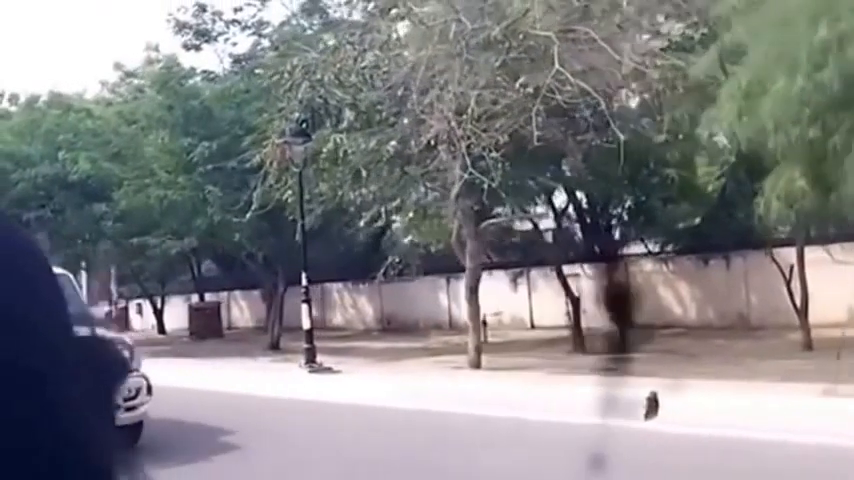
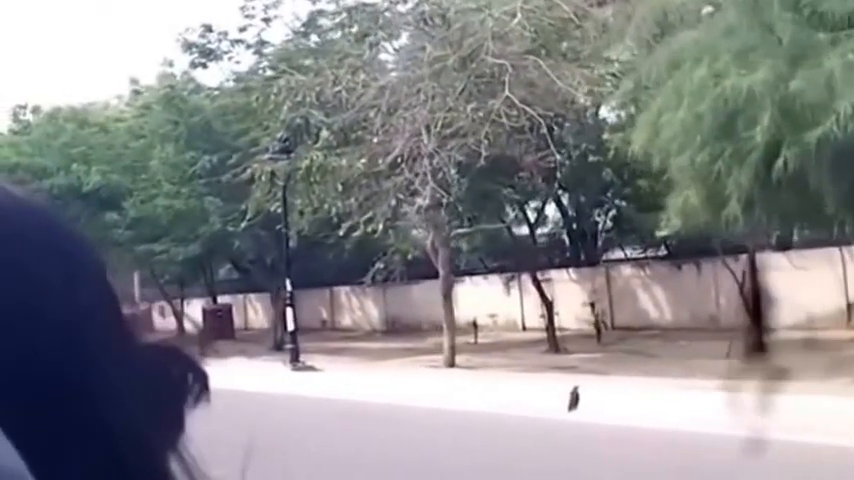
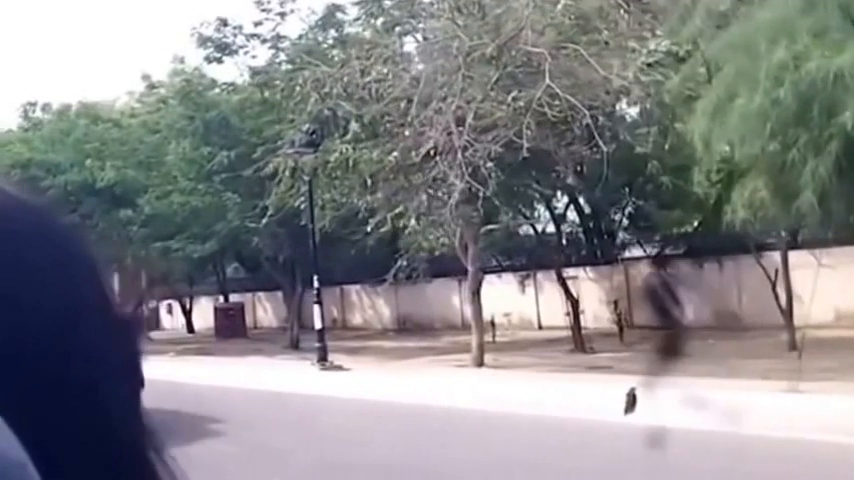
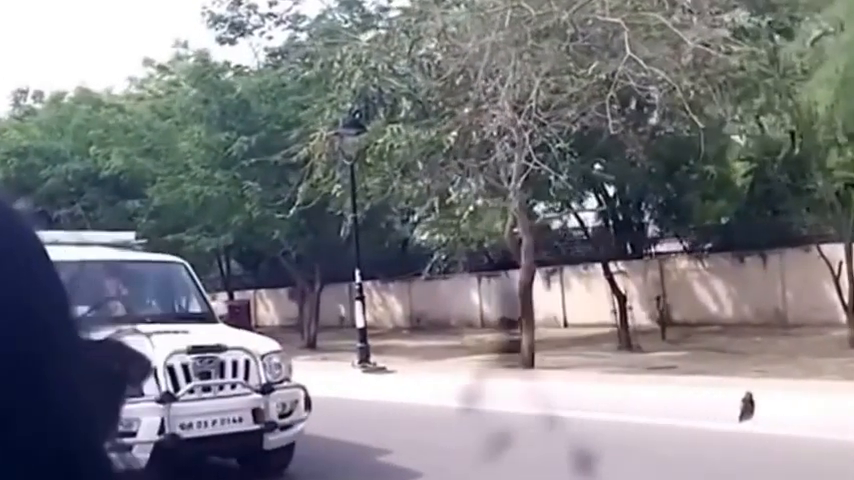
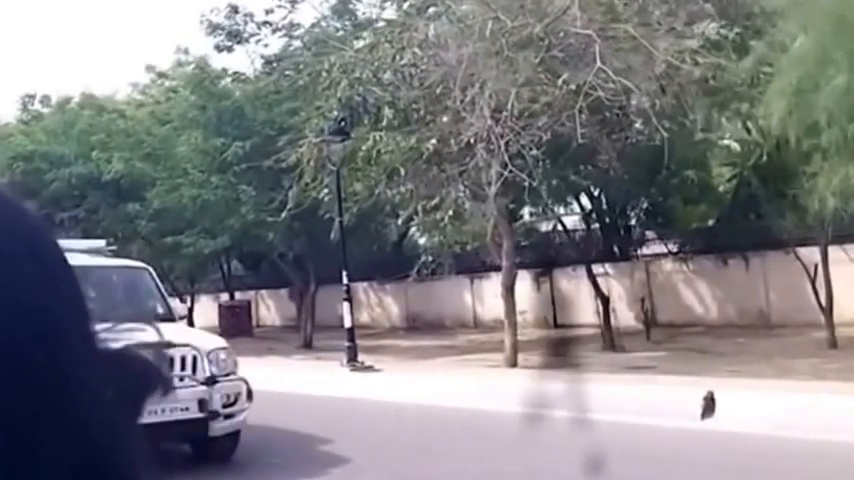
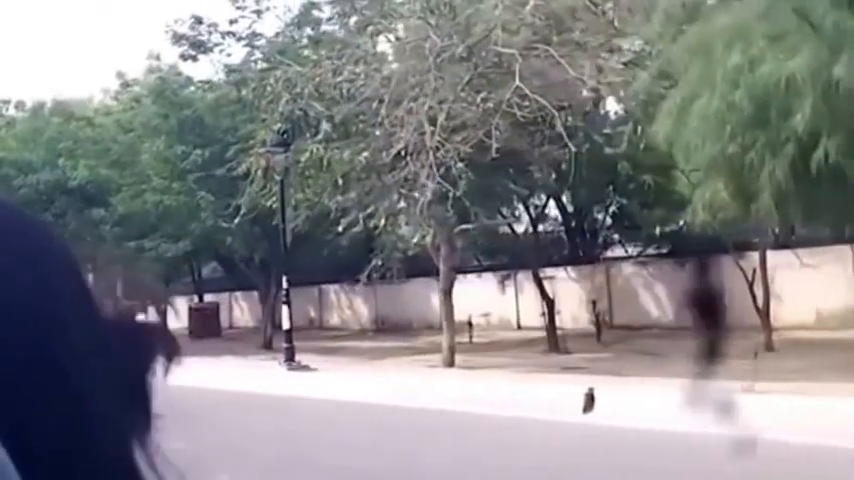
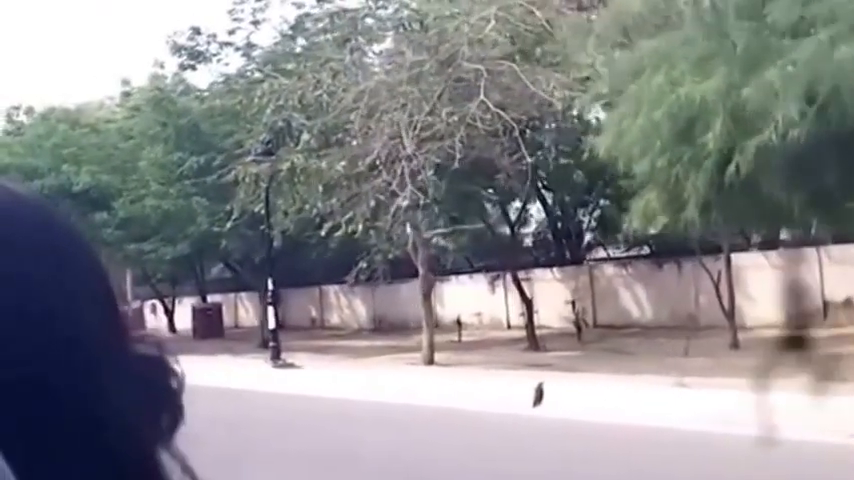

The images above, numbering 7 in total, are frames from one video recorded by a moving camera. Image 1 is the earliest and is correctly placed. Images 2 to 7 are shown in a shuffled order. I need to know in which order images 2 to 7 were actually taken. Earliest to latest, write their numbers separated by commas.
6, 7, 2, 3, 5, 4
